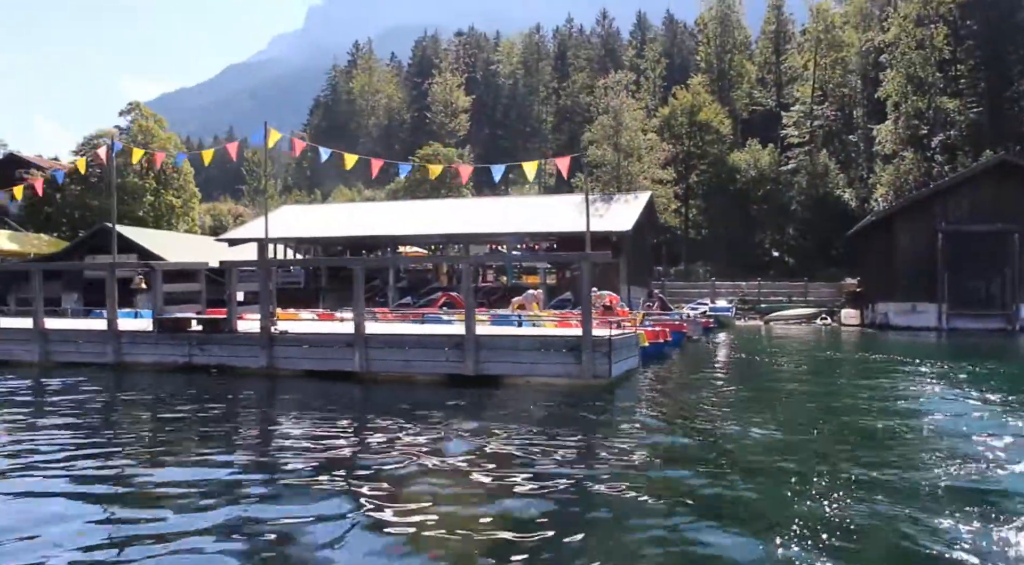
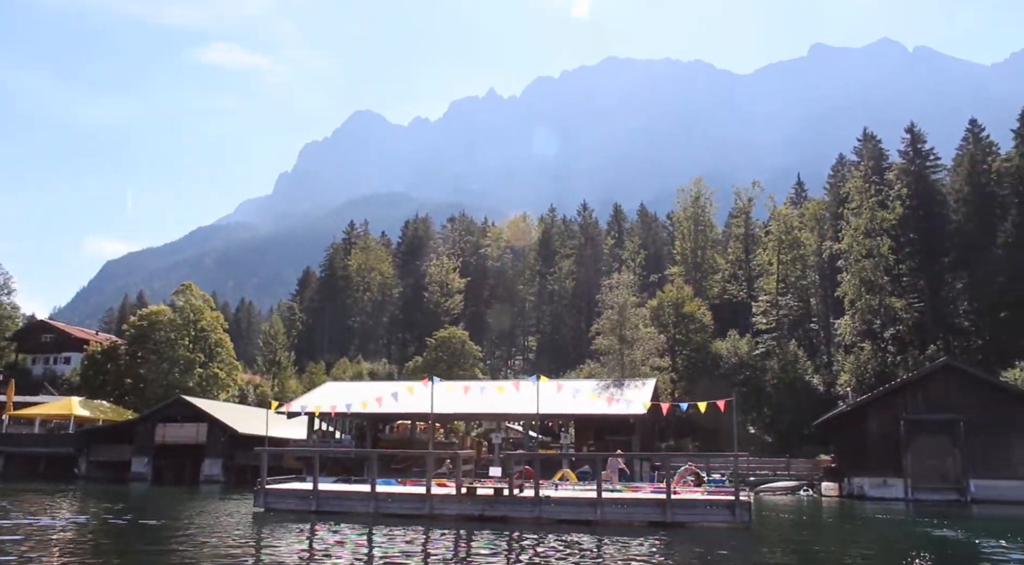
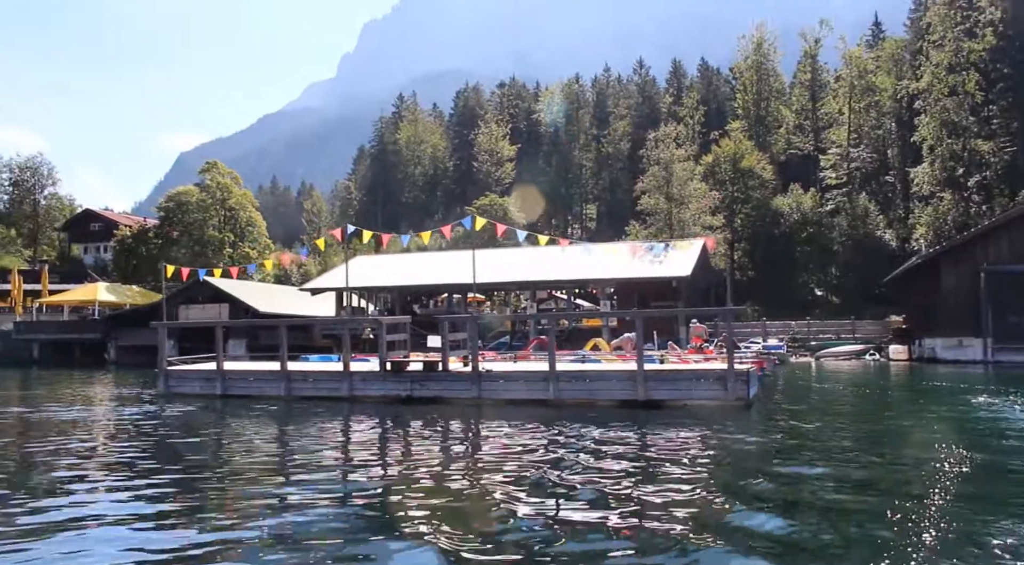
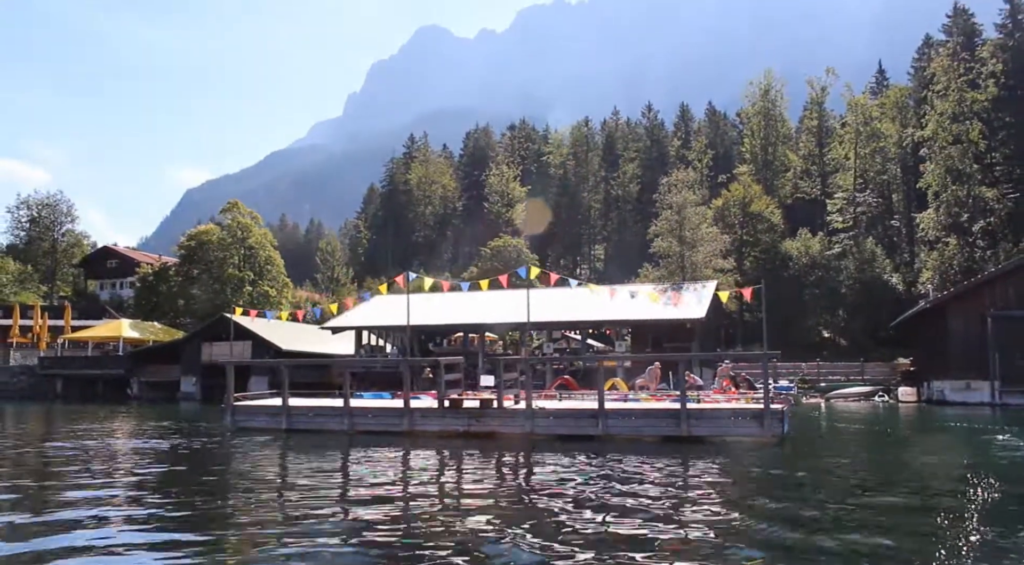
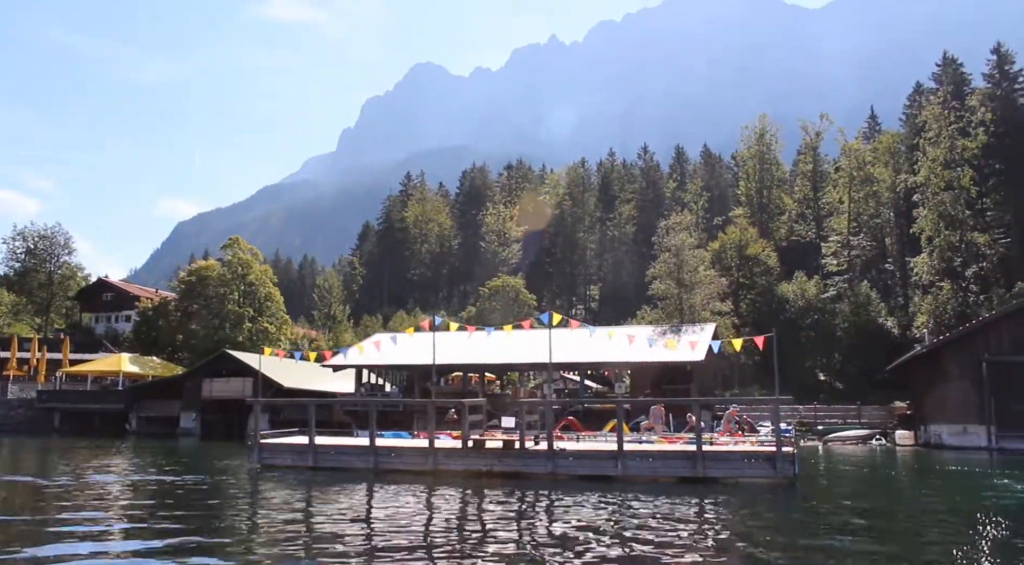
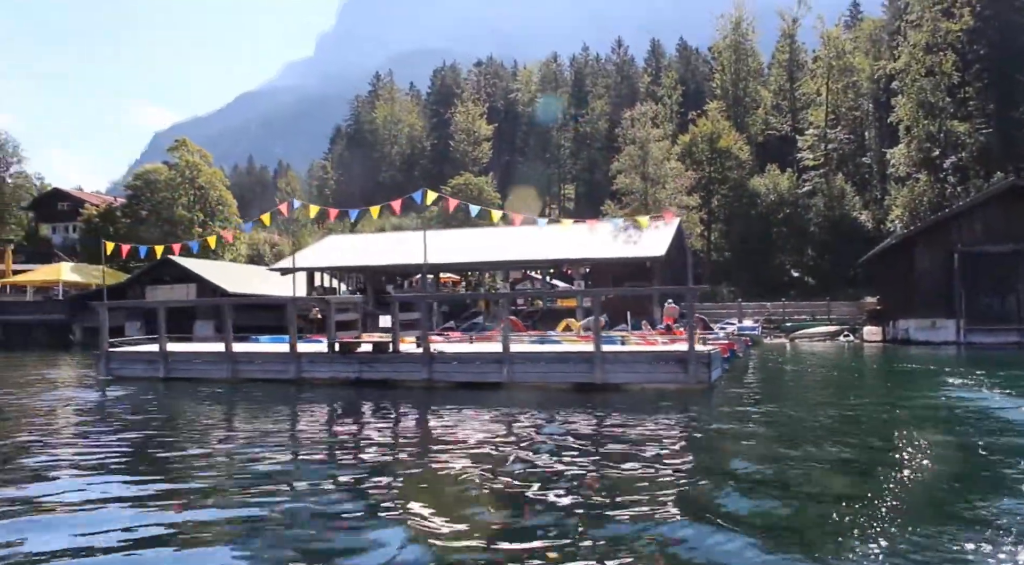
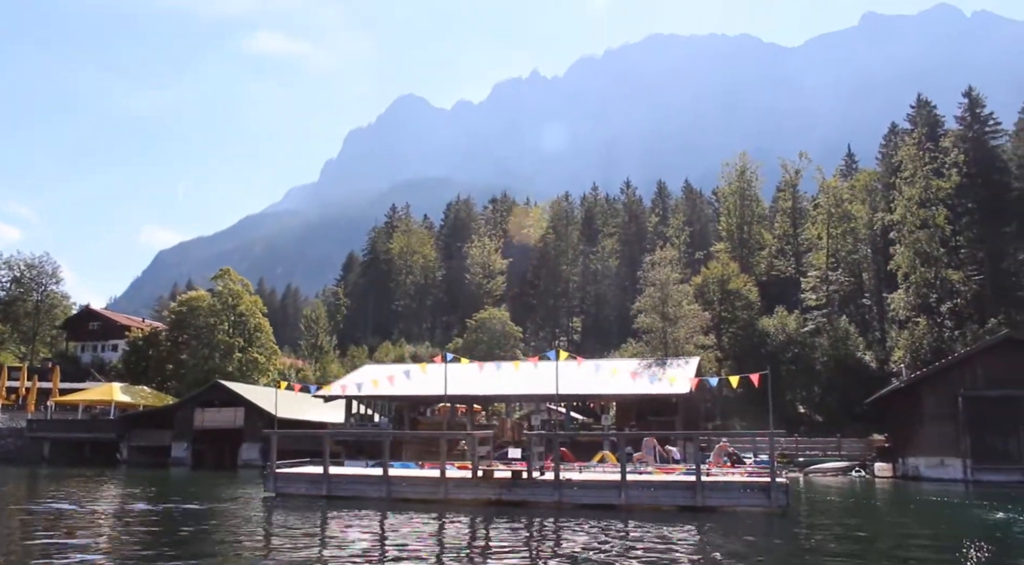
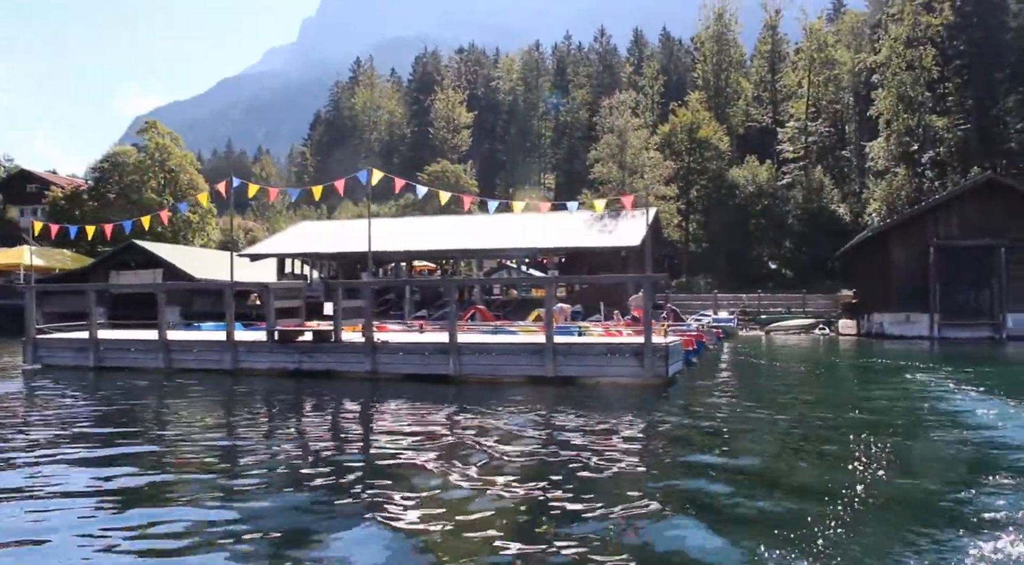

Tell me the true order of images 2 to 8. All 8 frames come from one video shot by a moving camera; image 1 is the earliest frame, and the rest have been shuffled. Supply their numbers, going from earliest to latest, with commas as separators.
8, 6, 3, 4, 5, 7, 2
